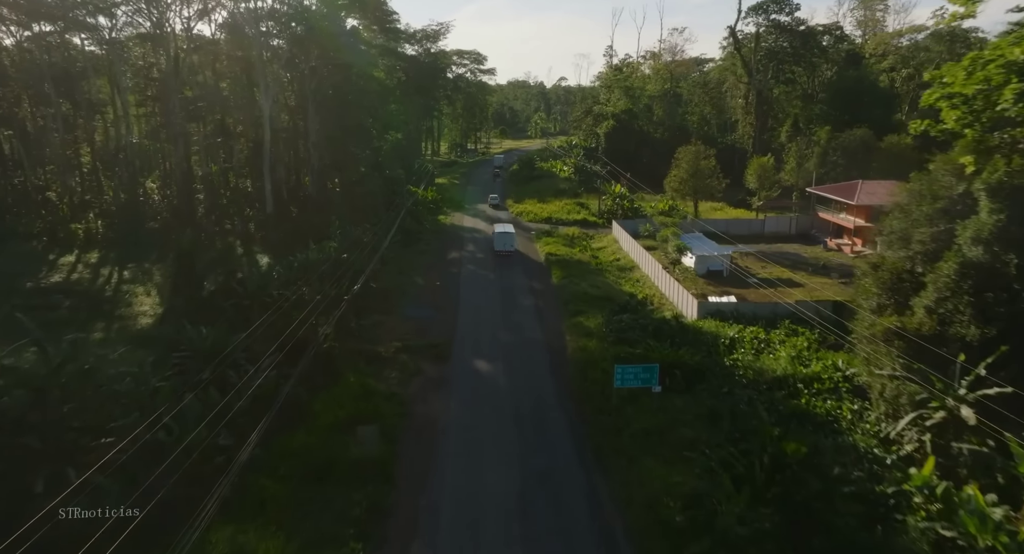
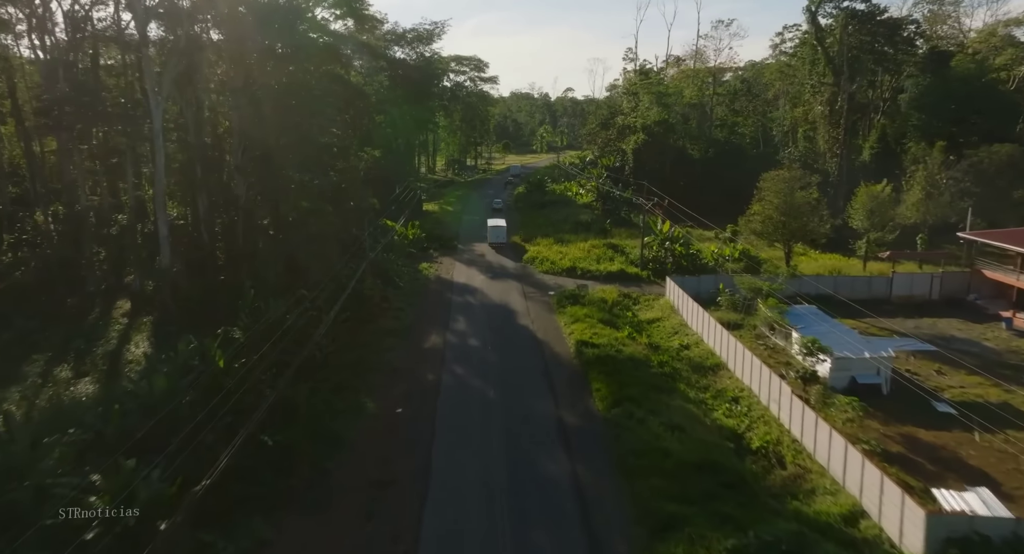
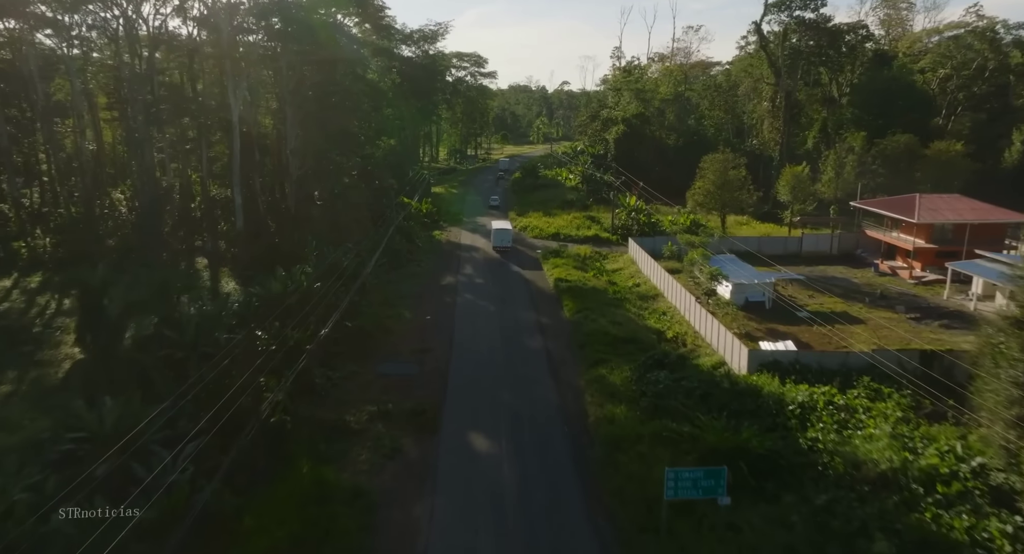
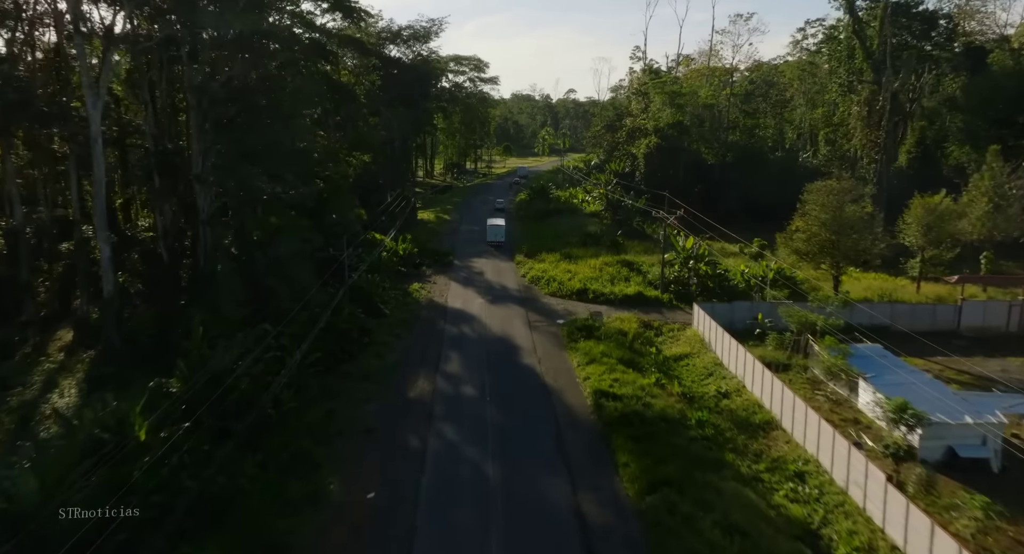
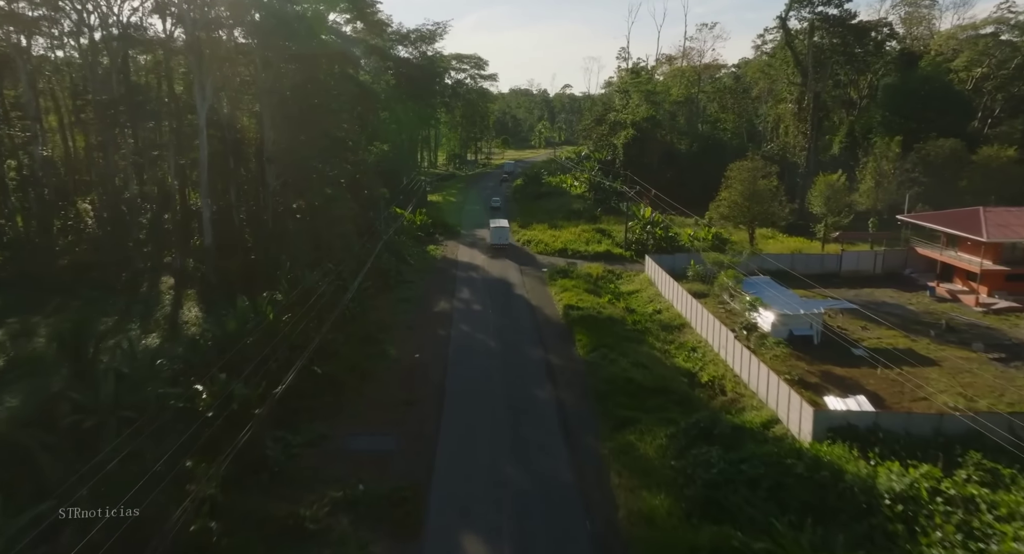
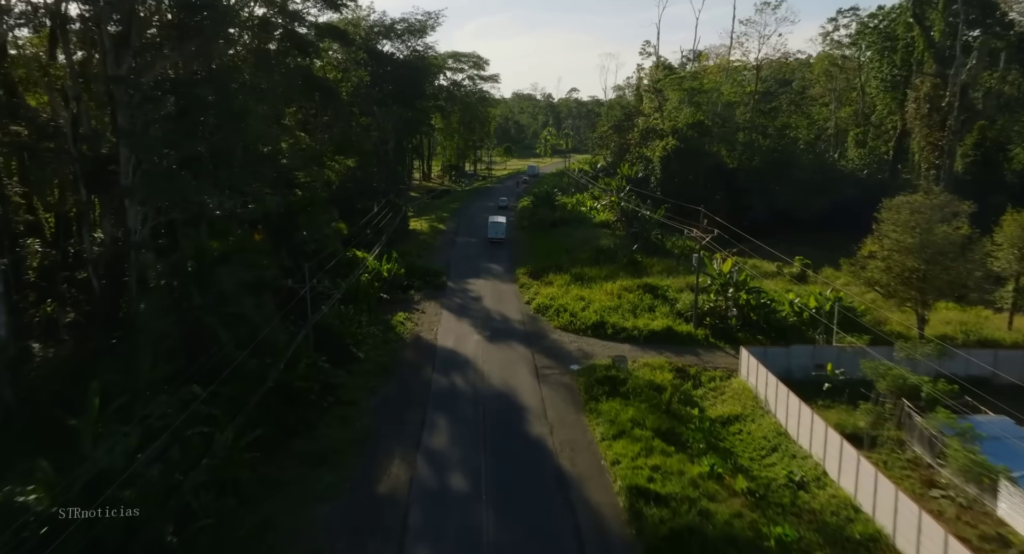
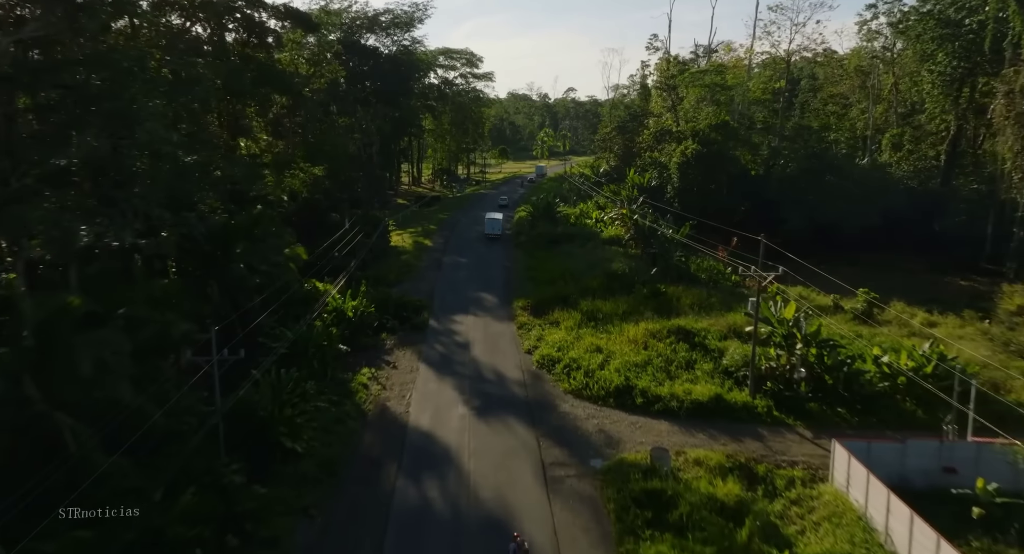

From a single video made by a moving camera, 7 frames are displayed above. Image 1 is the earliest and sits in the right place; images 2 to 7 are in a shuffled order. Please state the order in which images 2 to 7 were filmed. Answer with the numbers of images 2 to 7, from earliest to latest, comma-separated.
3, 5, 2, 4, 6, 7
